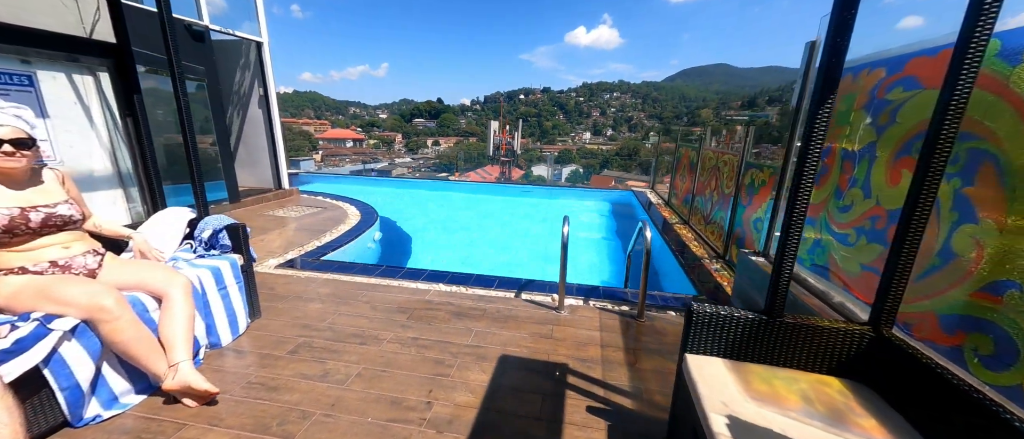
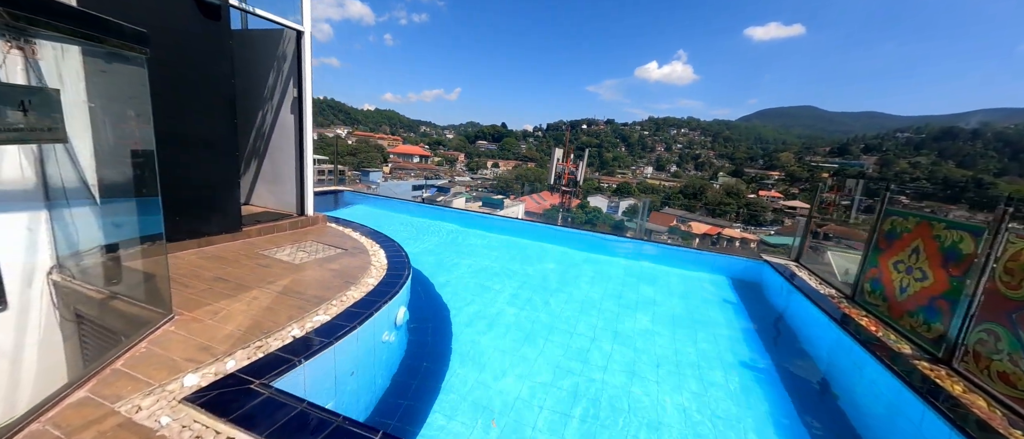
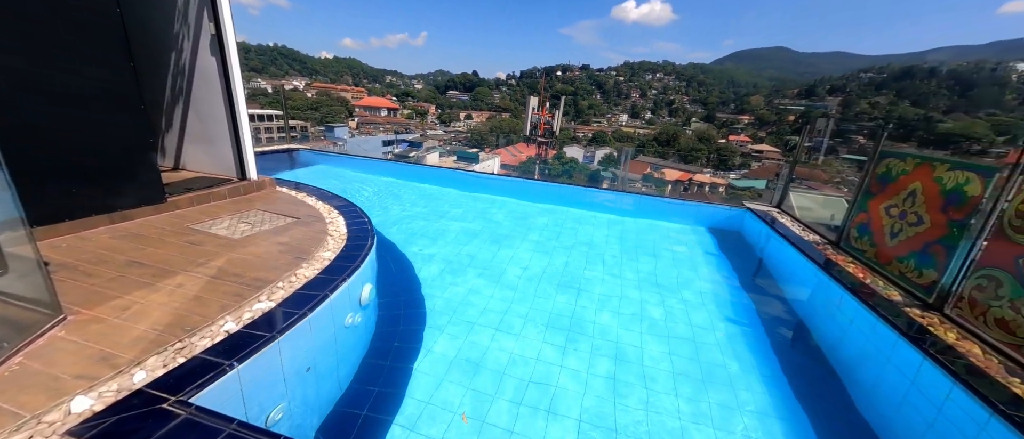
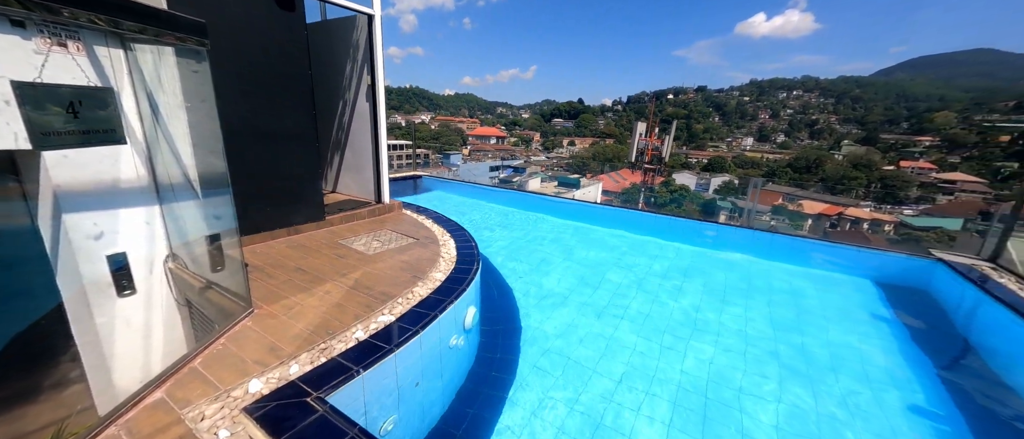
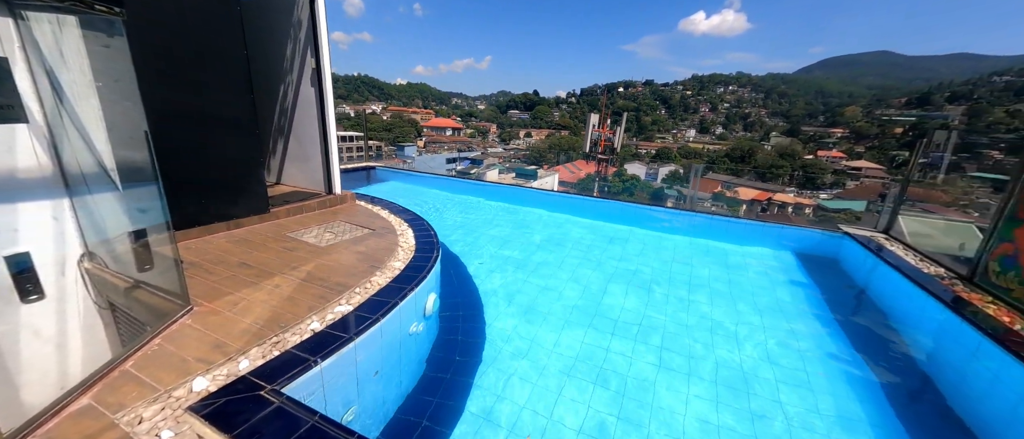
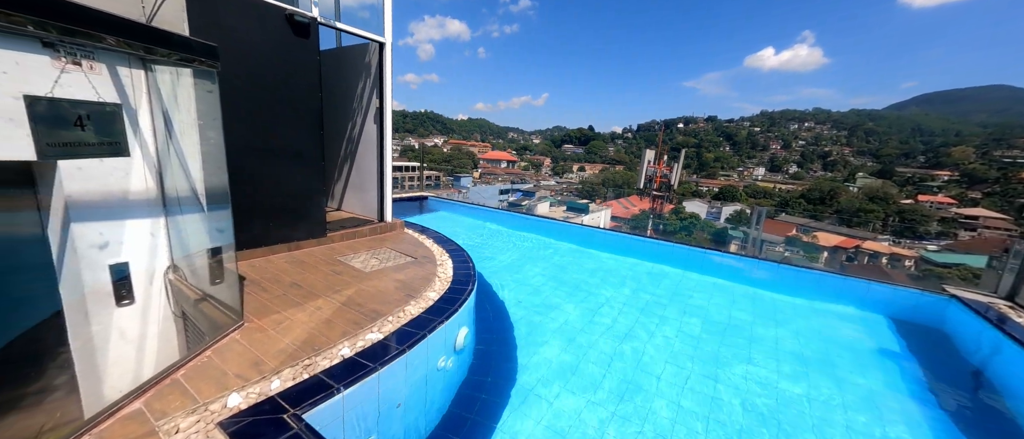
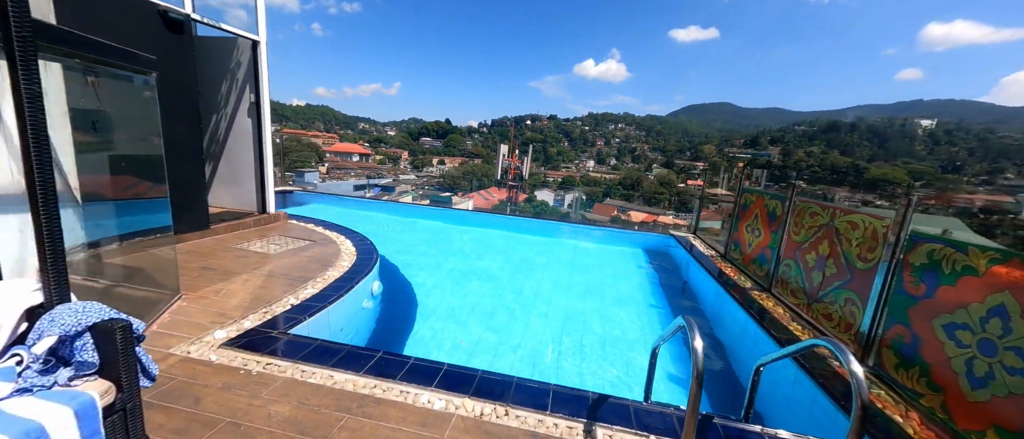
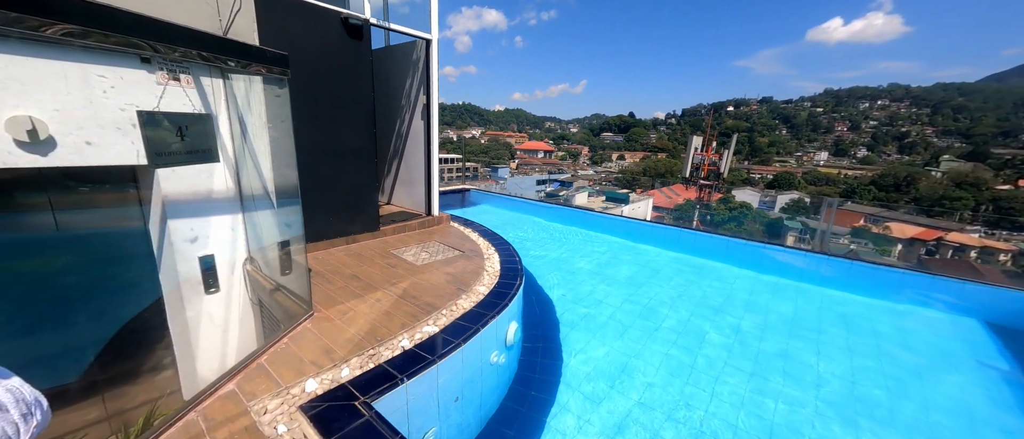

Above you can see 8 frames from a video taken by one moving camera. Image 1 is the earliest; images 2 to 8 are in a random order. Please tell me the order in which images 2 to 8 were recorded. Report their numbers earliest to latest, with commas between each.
7, 2, 6, 8, 4, 5, 3
